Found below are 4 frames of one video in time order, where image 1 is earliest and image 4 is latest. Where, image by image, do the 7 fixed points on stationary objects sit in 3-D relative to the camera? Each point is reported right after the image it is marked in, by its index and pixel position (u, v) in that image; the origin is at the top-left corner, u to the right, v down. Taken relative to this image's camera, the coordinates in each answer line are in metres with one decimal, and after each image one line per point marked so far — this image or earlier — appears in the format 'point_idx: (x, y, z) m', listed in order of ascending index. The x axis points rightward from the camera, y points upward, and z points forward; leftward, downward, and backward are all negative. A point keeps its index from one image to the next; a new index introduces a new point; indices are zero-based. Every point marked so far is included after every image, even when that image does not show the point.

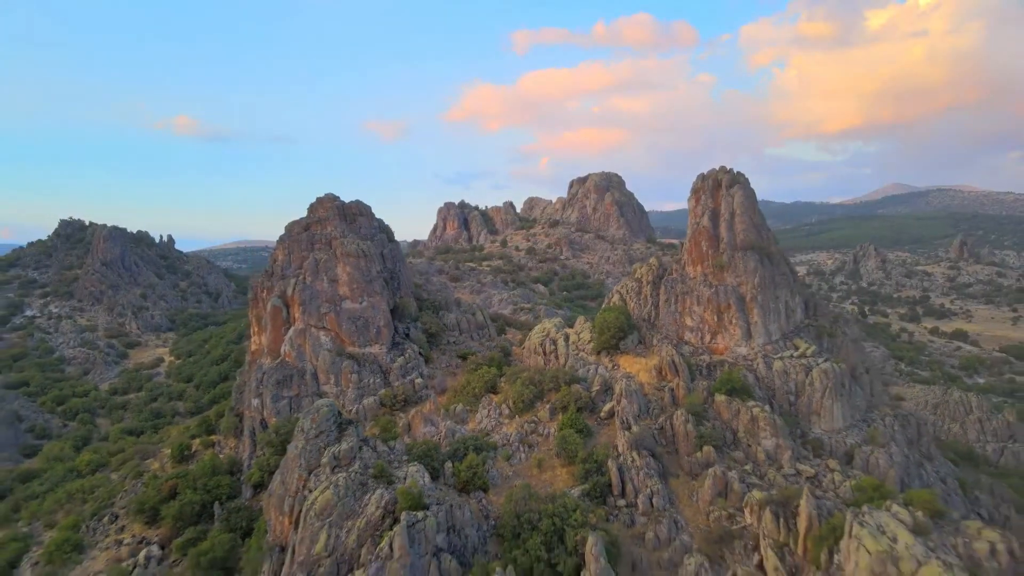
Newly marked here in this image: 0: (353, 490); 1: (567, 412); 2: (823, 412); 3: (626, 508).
0: (-3.6, -4.6, +16.7) m
1: (+1.5, -3.3, +19.3) m
2: (+8.2, -3.2, +18.8) m
3: (+2.6, -4.8, +16.1) m
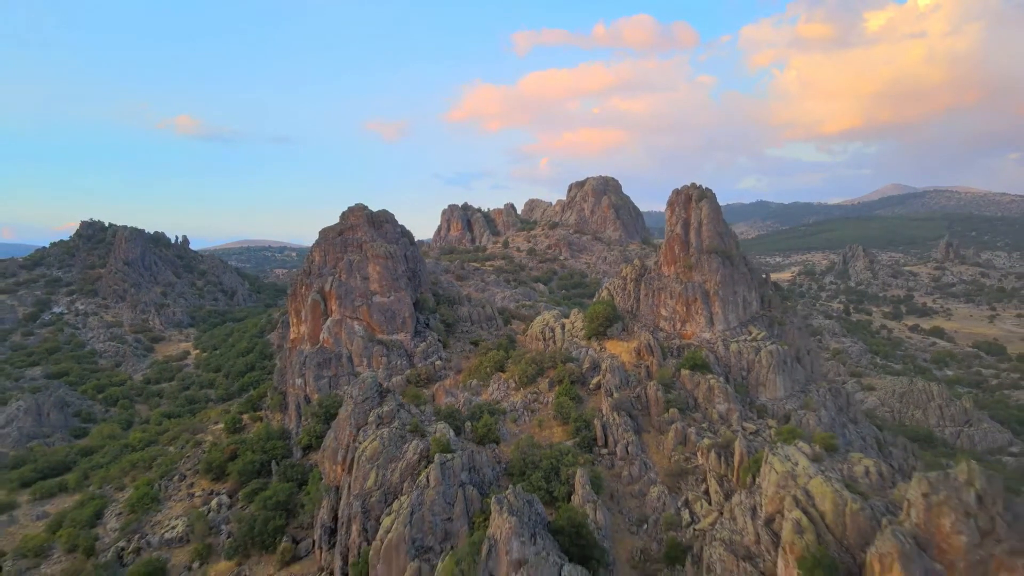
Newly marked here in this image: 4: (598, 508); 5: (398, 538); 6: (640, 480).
0: (-3.4, -4.5, +21.3) m
1: (+1.7, -3.2, +23.8) m
2: (+8.4, -3.1, +23.3) m
3: (+2.7, -4.7, +20.6) m
4: (+2.1, -5.5, +18.0) m
5: (-2.8, -6.2, +17.6) m
6: (+3.5, -5.2, +19.5) m
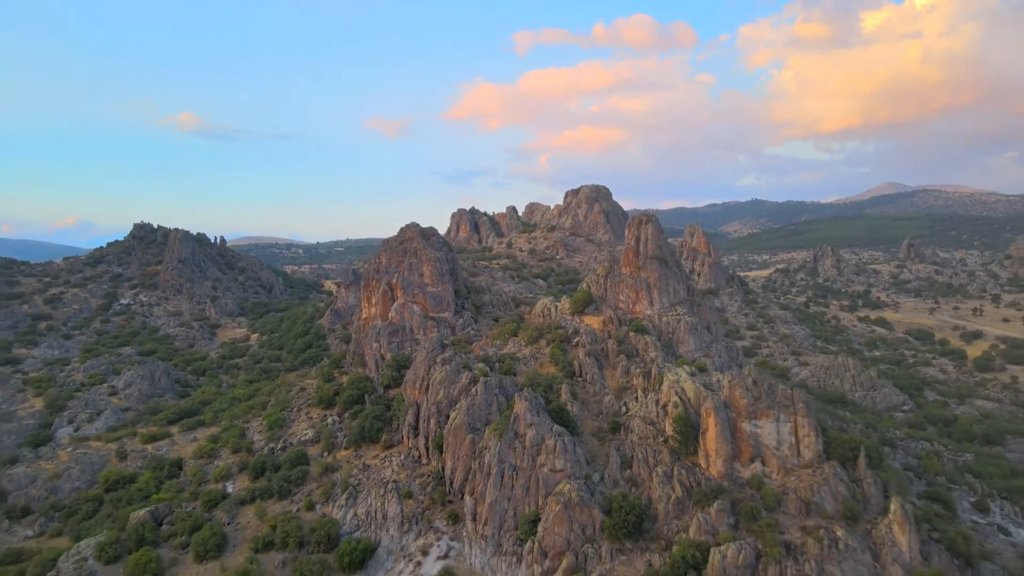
0: (-2.8, -4.1, +35.2) m
1: (+2.3, -2.8, +37.7) m
2: (+9.0, -2.8, +37.2) m
3: (+3.3, -4.4, +34.5) m
4: (+2.7, -5.2, +31.9) m
5: (-2.2, -5.9, +31.4) m
6: (+4.1, -4.9, +33.3) m
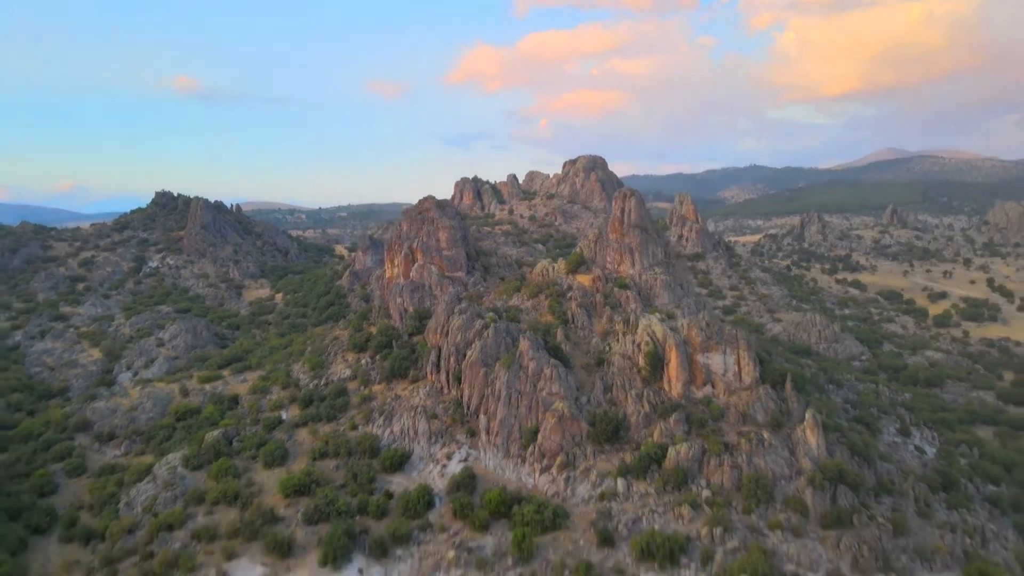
0: (-2.6, -1.9, +42.7) m
1: (+2.6, -0.5, +45.2) m
2: (+9.3, -0.4, +44.7) m
3: (+3.6, -2.2, +42.1) m
4: (+3.0, -3.1, +39.5) m
5: (-2.0, -3.8, +39.1) m
6: (+4.3, -2.8, +40.9) m
